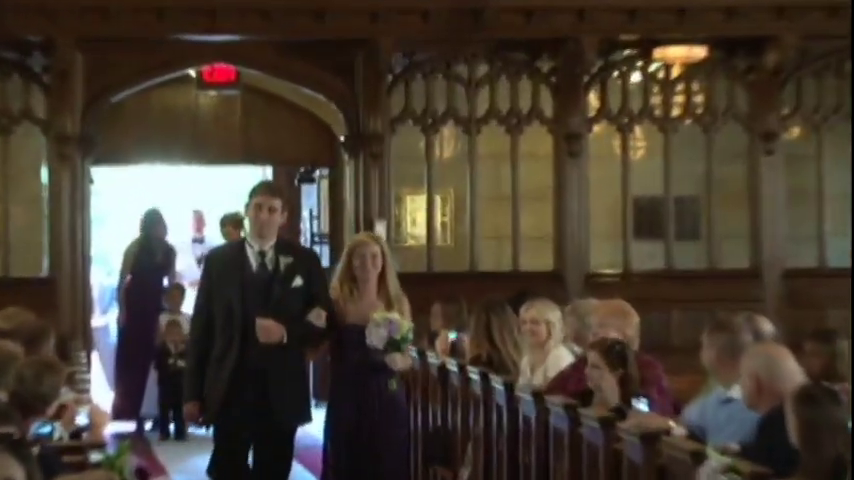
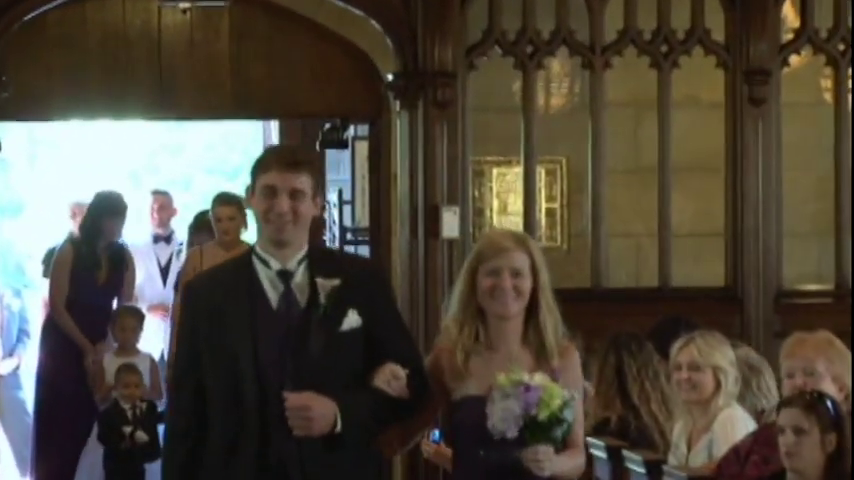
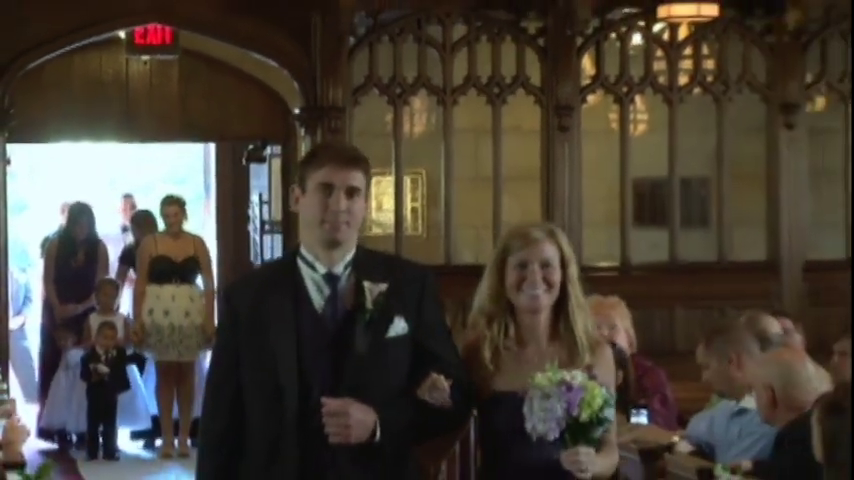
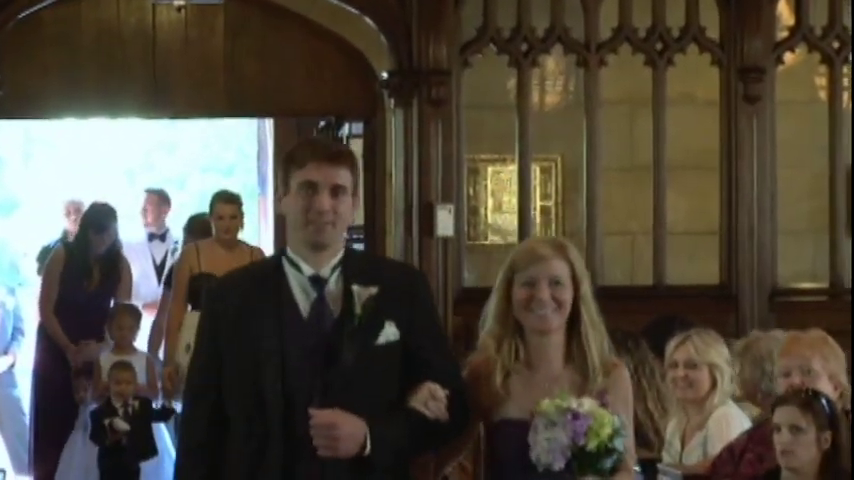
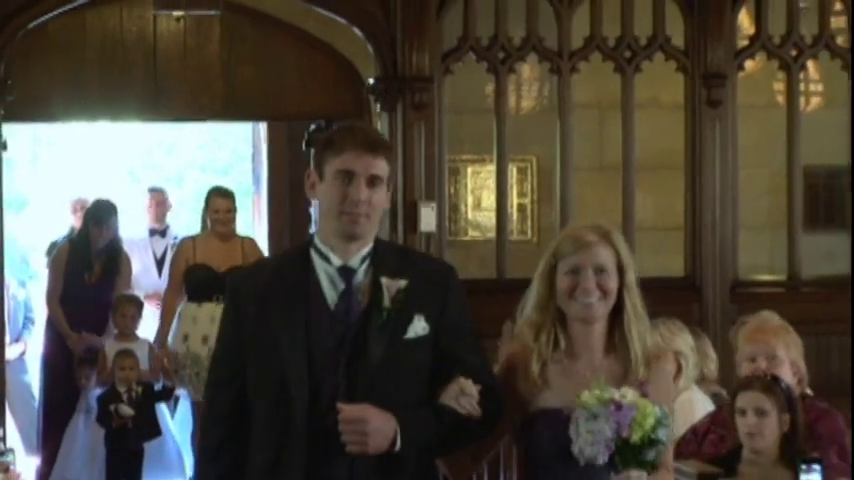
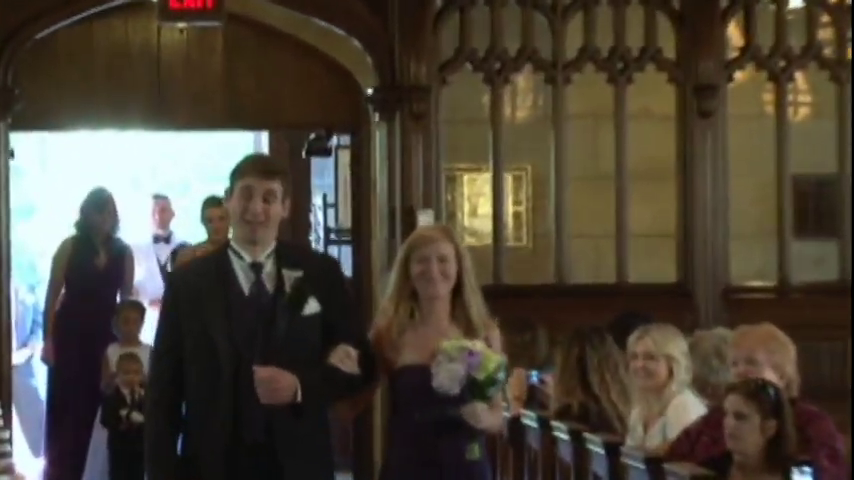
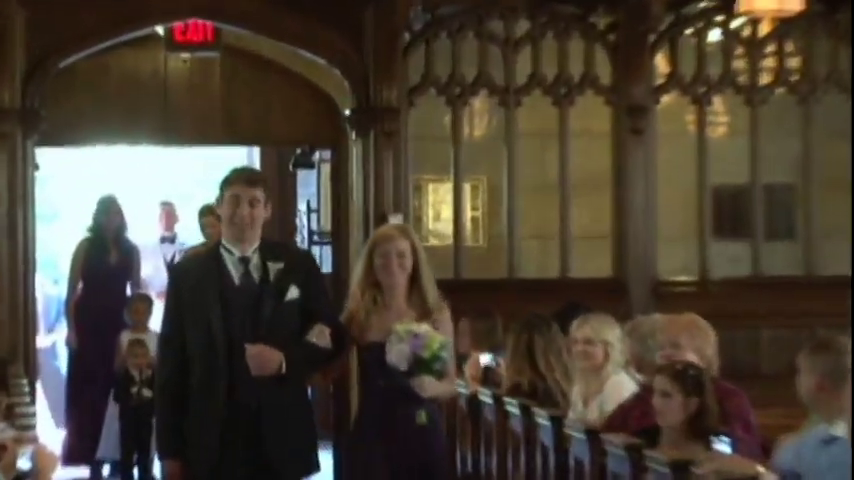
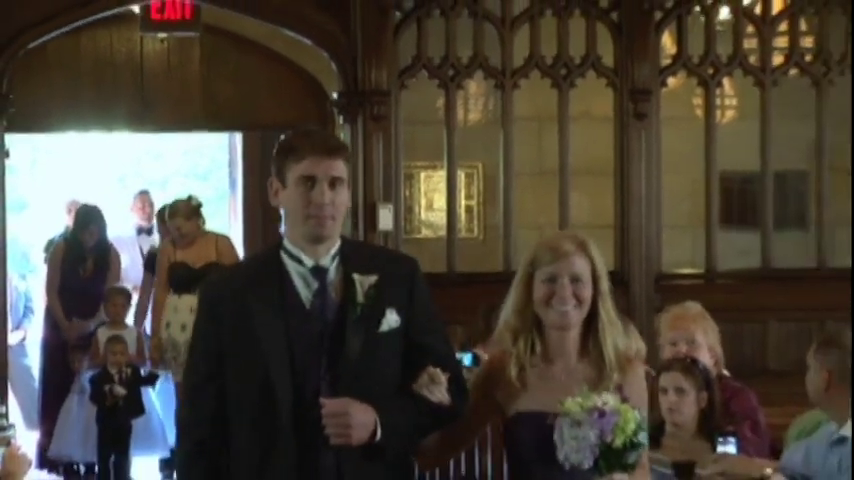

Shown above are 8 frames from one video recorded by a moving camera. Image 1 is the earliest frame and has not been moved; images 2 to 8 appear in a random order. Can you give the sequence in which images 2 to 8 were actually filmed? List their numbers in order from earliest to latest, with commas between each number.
7, 6, 2, 4, 5, 8, 3
